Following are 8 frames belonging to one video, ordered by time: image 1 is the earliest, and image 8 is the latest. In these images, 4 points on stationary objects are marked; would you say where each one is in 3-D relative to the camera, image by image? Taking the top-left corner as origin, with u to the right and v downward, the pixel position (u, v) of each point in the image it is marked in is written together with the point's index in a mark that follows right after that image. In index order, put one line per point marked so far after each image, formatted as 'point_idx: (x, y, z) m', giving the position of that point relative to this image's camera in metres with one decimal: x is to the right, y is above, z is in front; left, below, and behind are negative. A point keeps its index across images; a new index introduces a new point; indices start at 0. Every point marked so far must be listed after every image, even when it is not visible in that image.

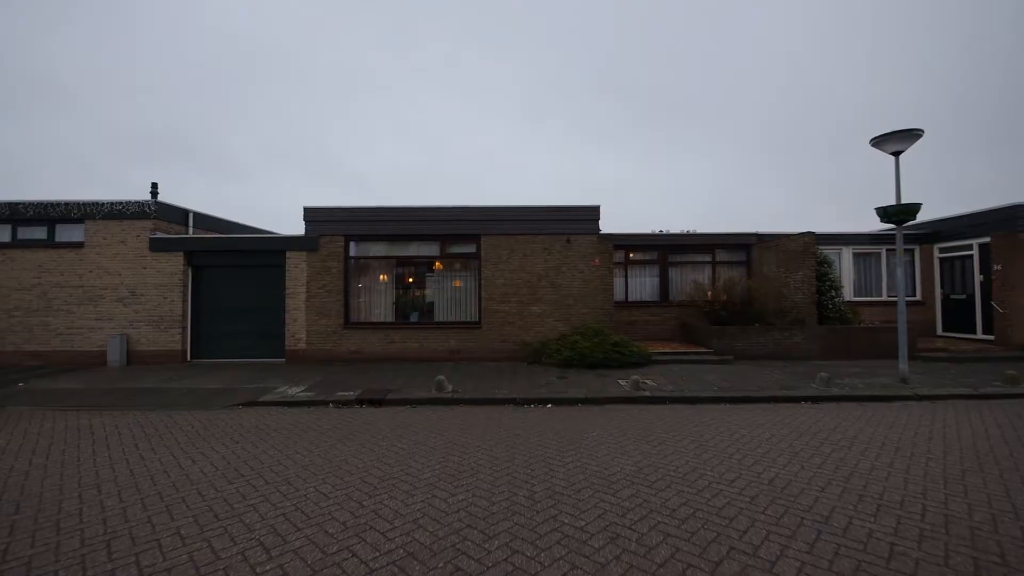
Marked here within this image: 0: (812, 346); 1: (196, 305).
0: (+7.7, -1.5, +13.7) m
1: (-7.8, -0.4, +13.1) m
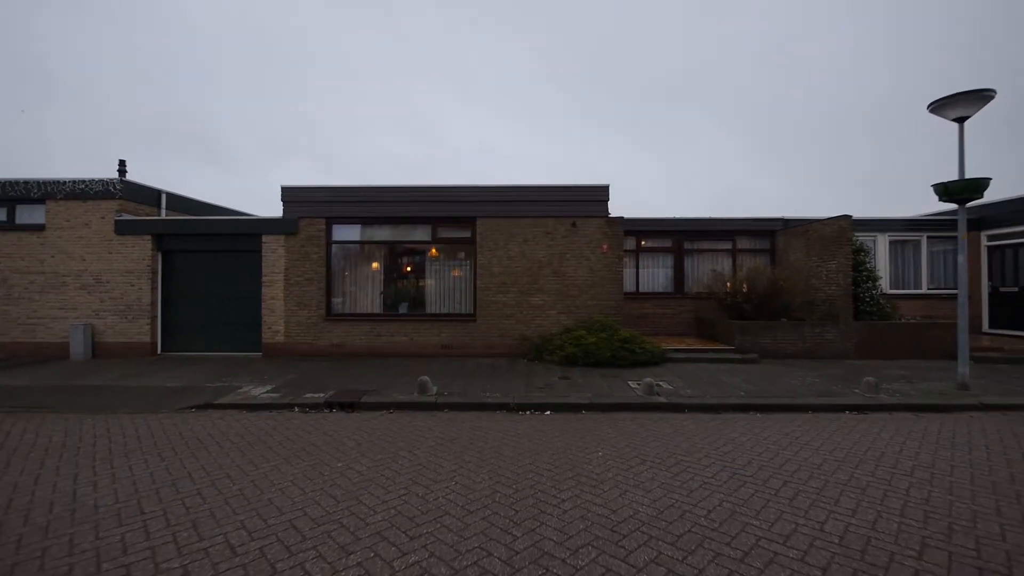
0: (+7.6, -1.3, +12.3) m
1: (-7.8, -0.1, +12.0) m
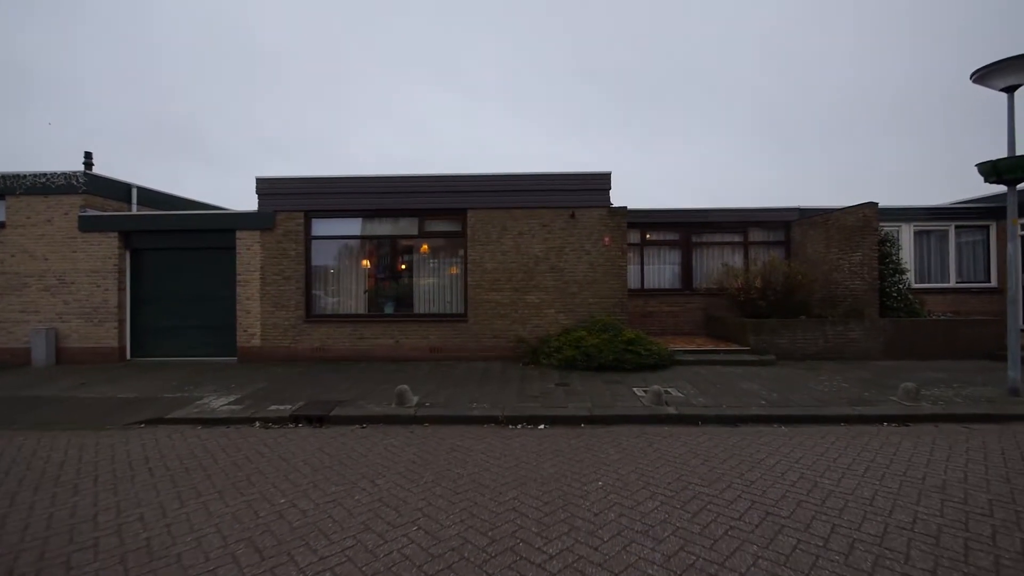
0: (+7.6, -1.2, +11.3) m
1: (-7.9, -0.1, +11.2) m
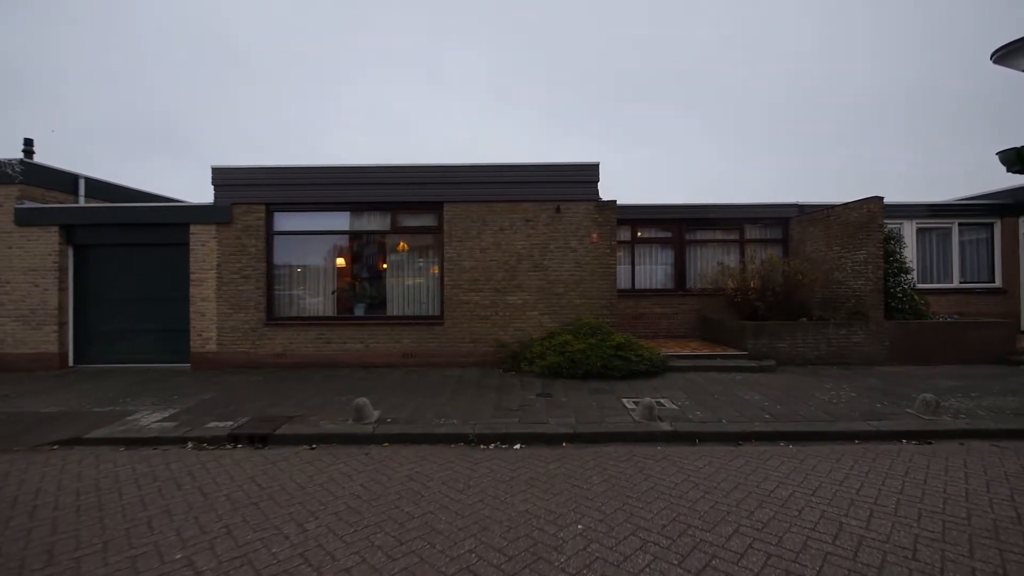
0: (+7.2, -1.2, +10.6) m
1: (-8.3, -0.1, +10.2) m
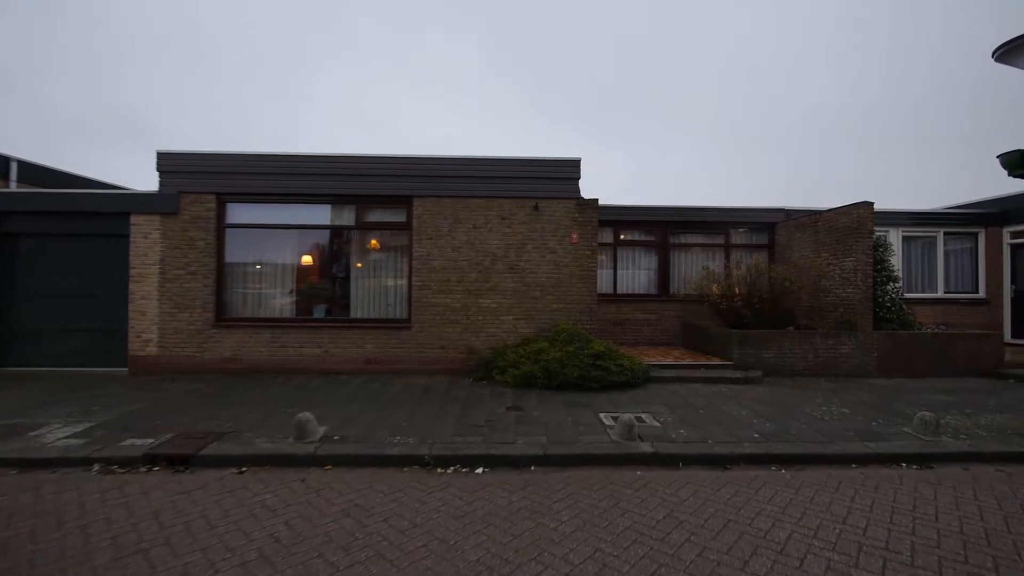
0: (+6.6, -1.3, +10.1) m
1: (-8.8, 0.0, +9.2) m
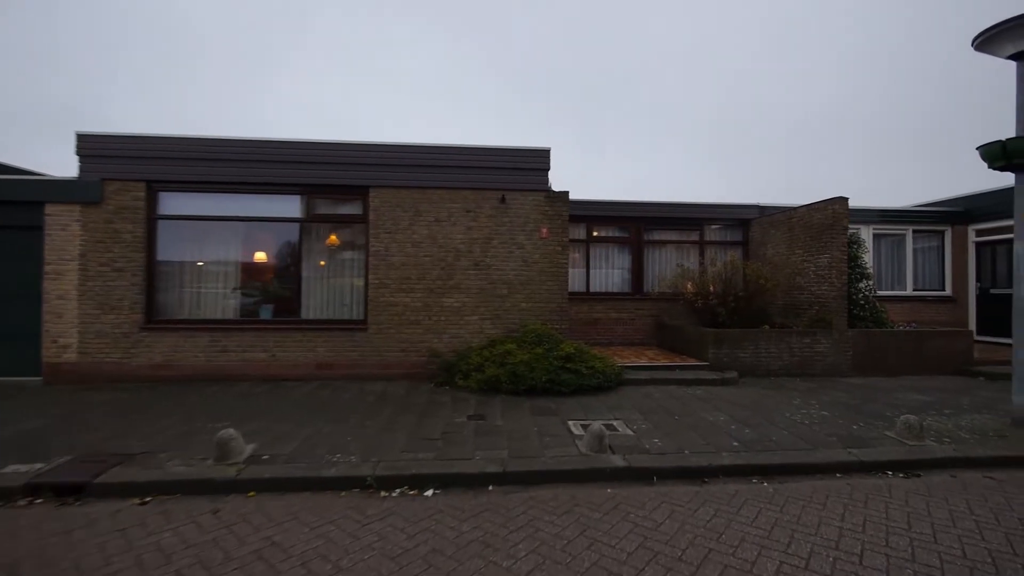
0: (+6.0, -1.3, +9.8) m
1: (-9.4, 0.0, +8.2) m
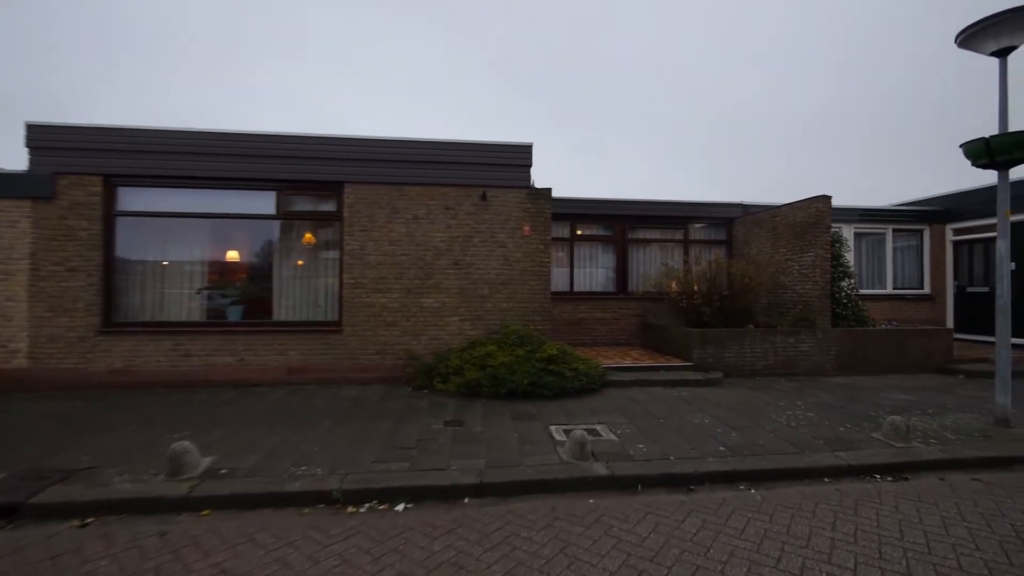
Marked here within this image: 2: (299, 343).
0: (+5.7, -1.3, +9.7) m
1: (-9.6, 0.0, +7.7) m
2: (-3.2, -0.8, +8.1) m
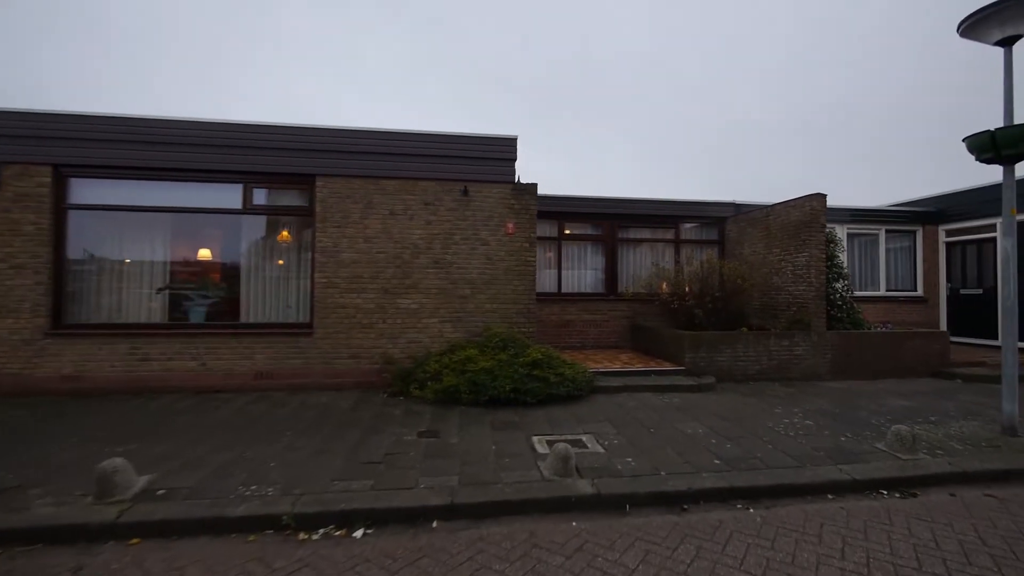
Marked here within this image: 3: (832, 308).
0: (+5.4, -1.3, +9.4) m
1: (-9.9, 0.0, +7.1) m
2: (-3.5, -0.8, +7.6) m
3: (+6.2, -0.4, +10.4) m
